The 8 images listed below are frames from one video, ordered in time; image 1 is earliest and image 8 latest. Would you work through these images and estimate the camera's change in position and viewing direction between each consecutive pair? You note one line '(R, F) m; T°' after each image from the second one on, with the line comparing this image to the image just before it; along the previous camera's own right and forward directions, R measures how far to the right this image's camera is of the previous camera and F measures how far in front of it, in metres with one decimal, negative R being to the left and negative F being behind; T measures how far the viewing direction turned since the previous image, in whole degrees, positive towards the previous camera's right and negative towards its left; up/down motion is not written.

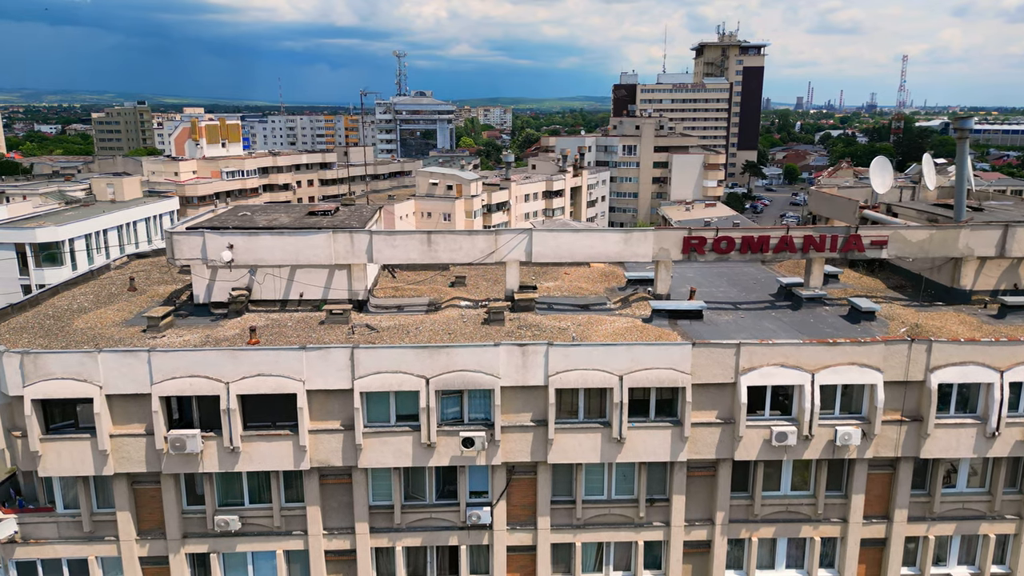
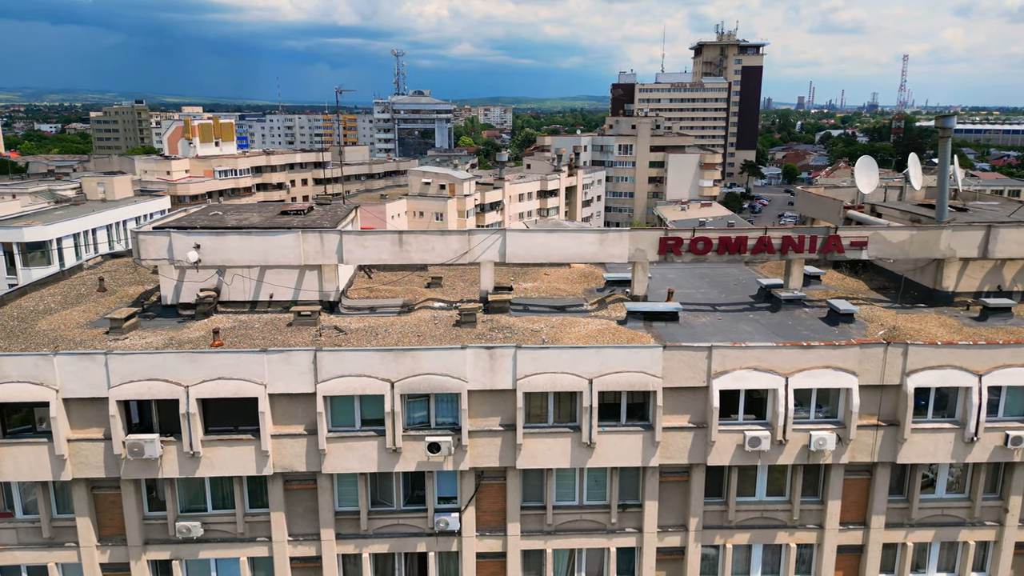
(+0.8, +0.4) m; 0°
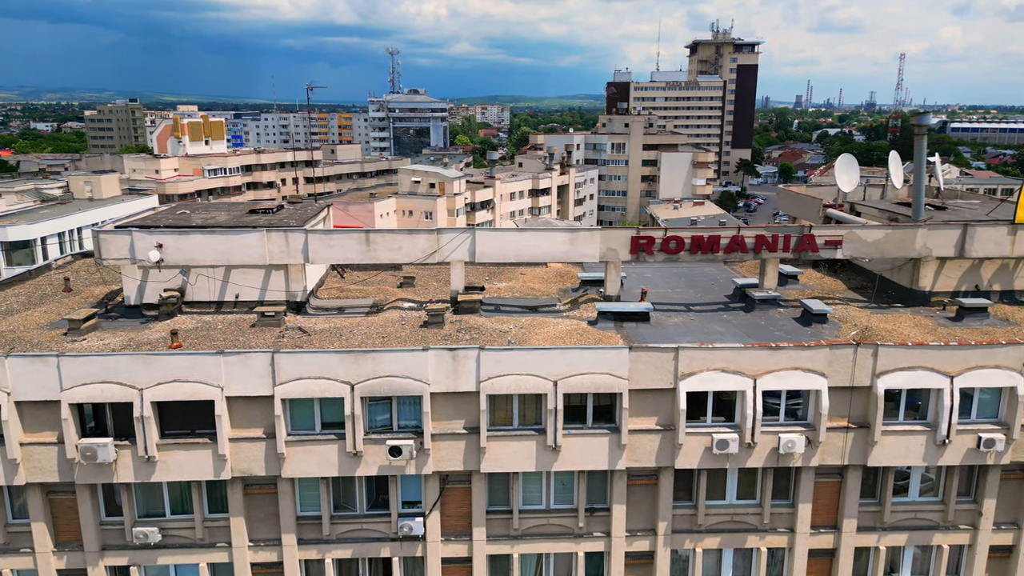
(+0.8, +0.3) m; 0°
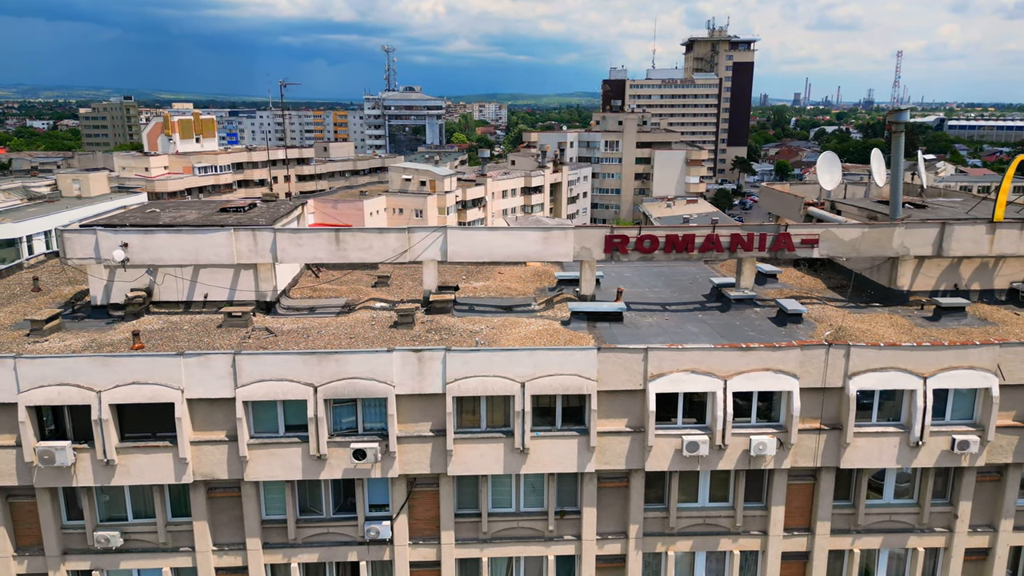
(+0.7, +0.3) m; 0°
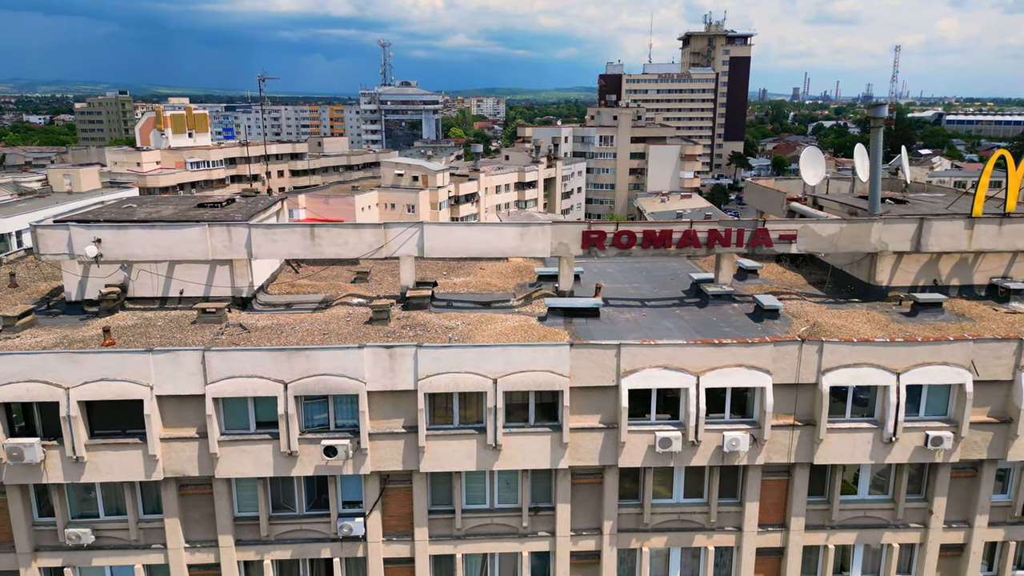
(+0.6, +0.1) m; 0°
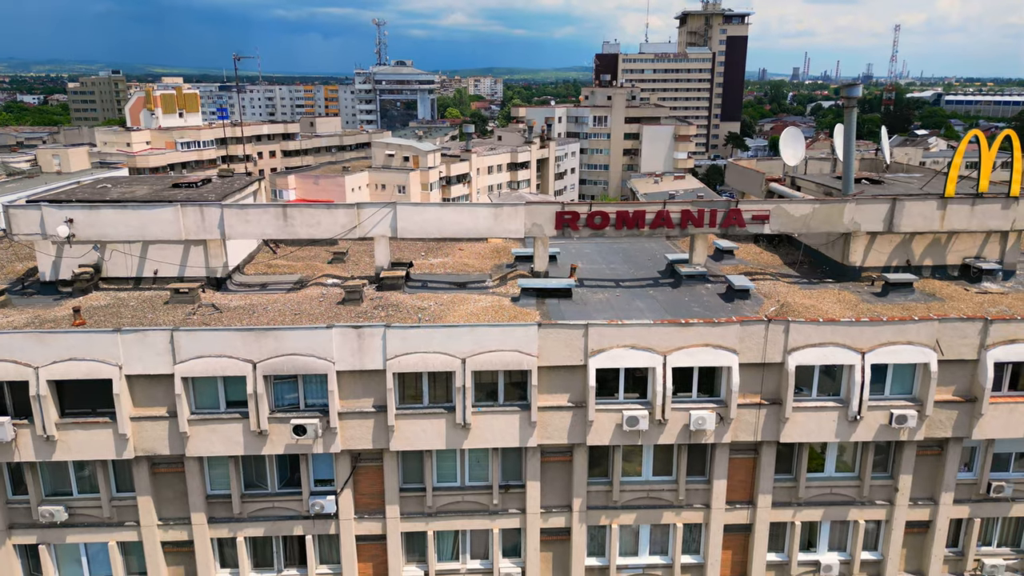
(+0.7, -0.1) m; 0°
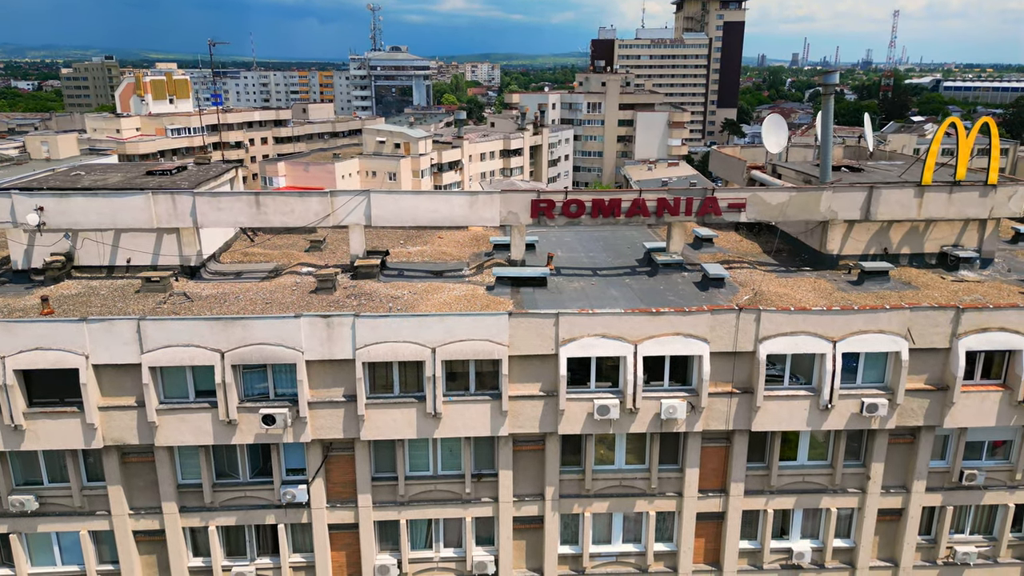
(+0.6, +0.1) m; 0°
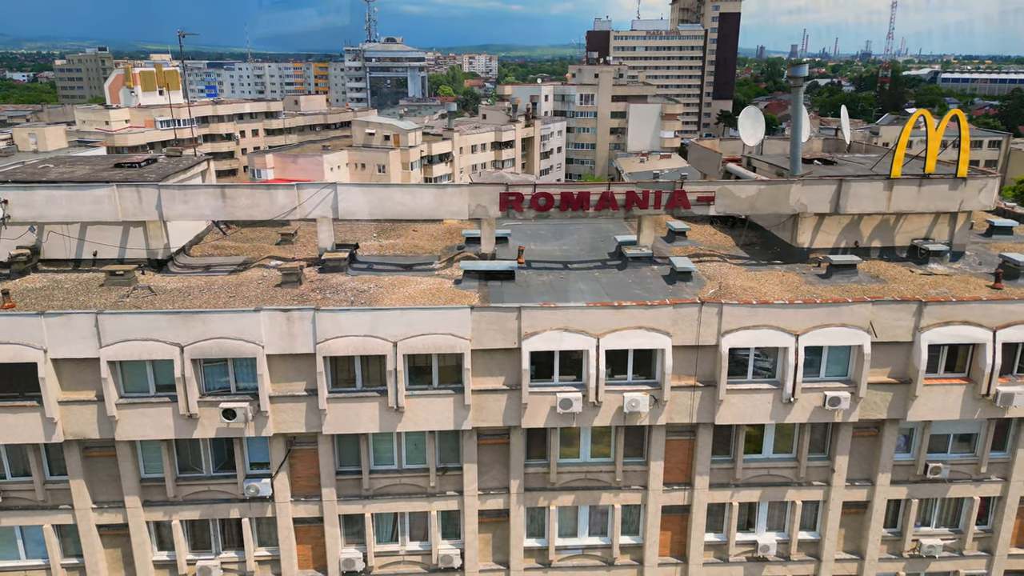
(+0.8, 0.0) m; 0°
